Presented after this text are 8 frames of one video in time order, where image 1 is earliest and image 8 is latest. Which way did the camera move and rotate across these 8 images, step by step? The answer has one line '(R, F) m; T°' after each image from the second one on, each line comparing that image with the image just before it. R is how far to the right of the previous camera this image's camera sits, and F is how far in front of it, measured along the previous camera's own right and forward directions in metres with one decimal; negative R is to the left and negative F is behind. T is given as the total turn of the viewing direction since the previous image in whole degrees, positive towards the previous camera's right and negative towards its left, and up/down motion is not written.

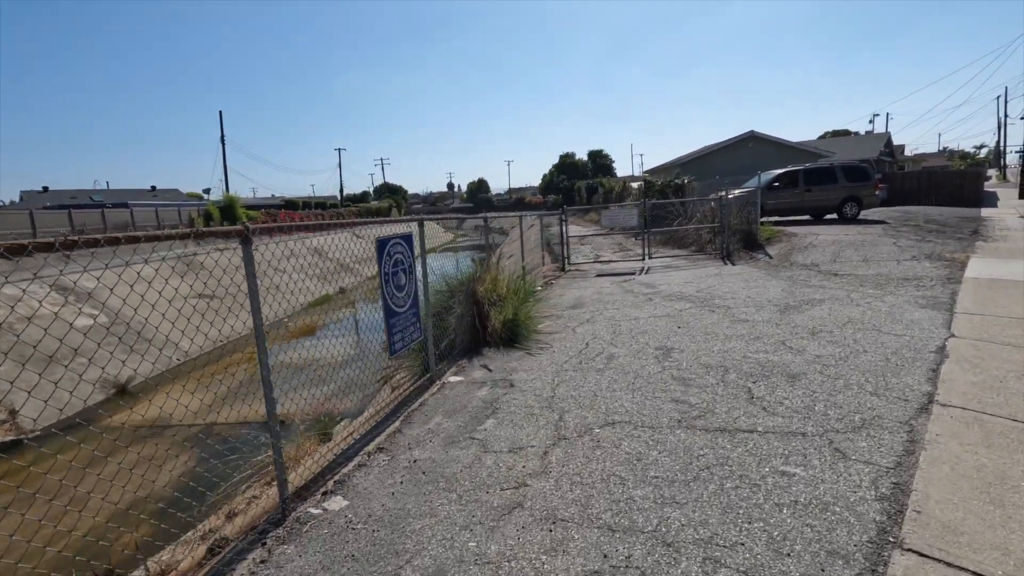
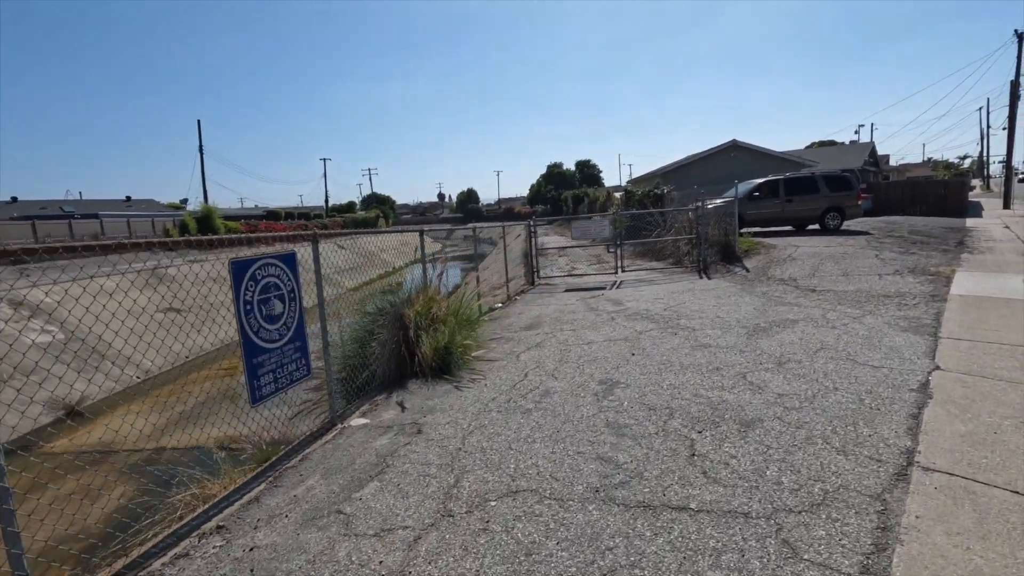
(+0.8, +0.9) m; +1°
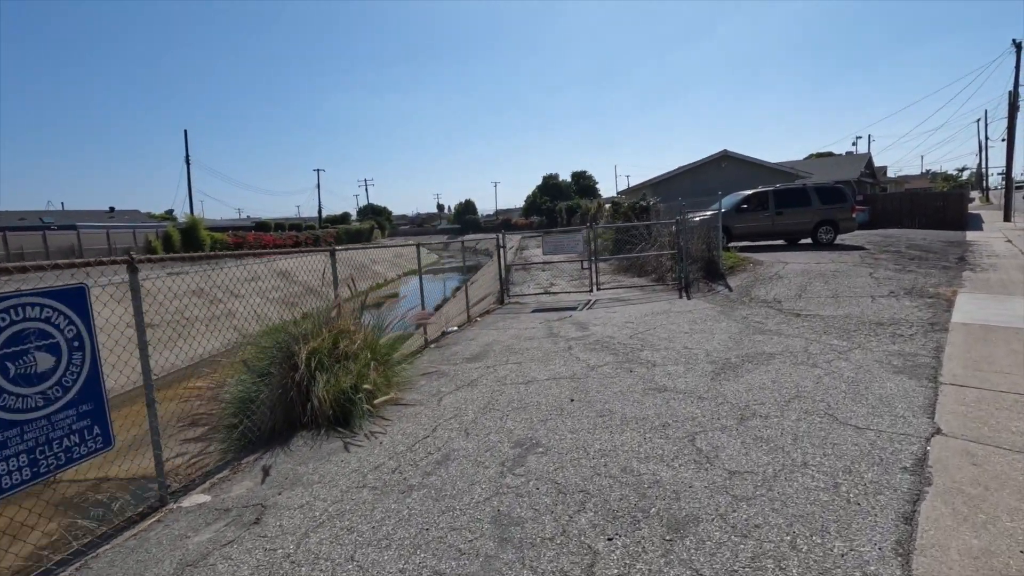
(+0.9, +1.1) m; 0°
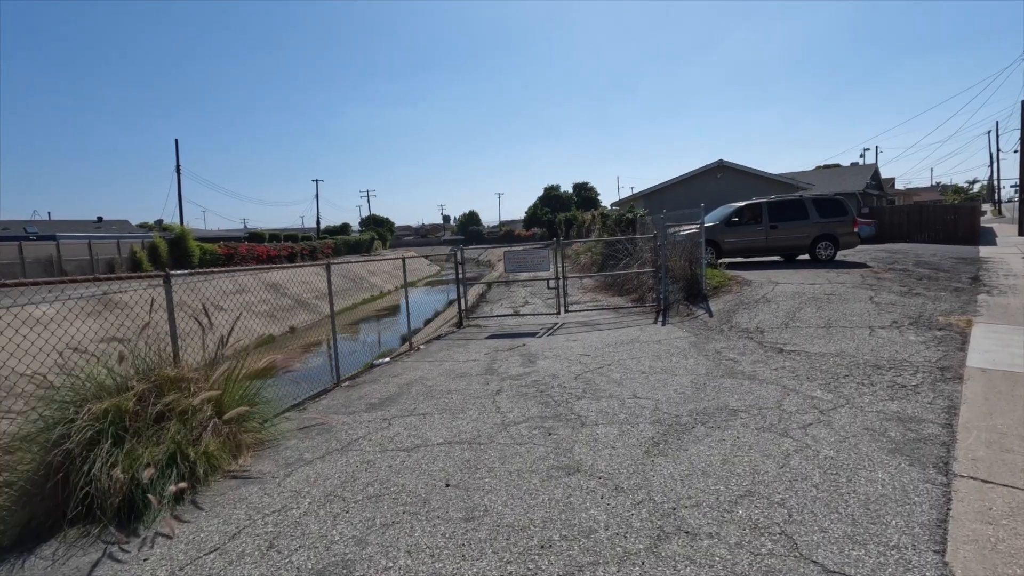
(+1.2, +1.5) m; -1°
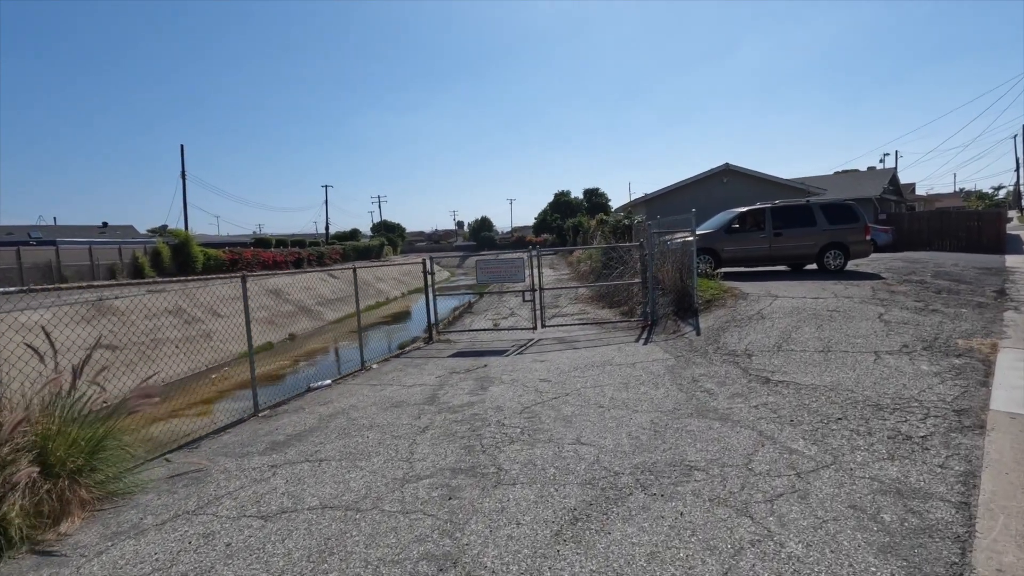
(+0.9, +1.1) m; -2°
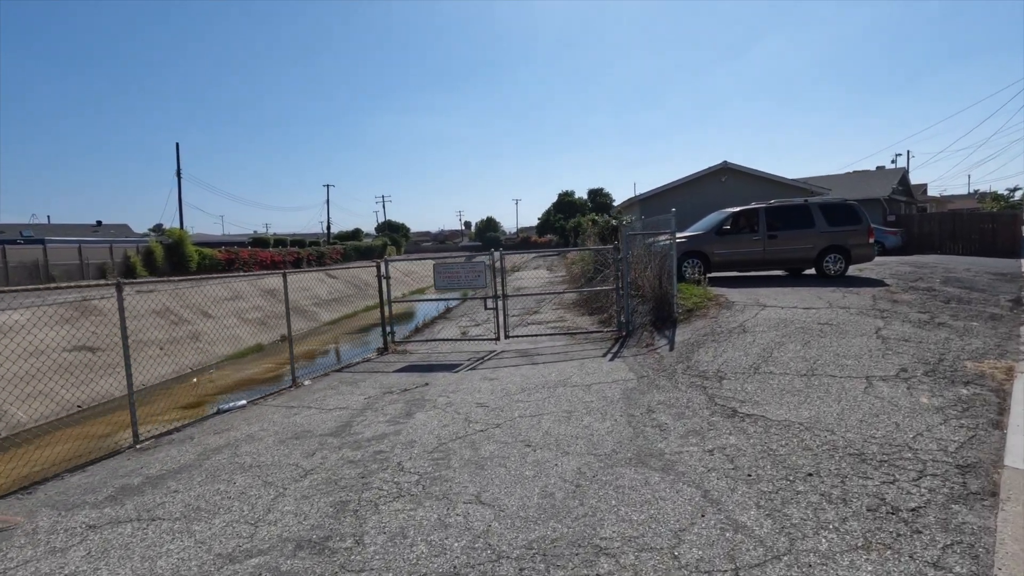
(+1.0, +1.1) m; -1°
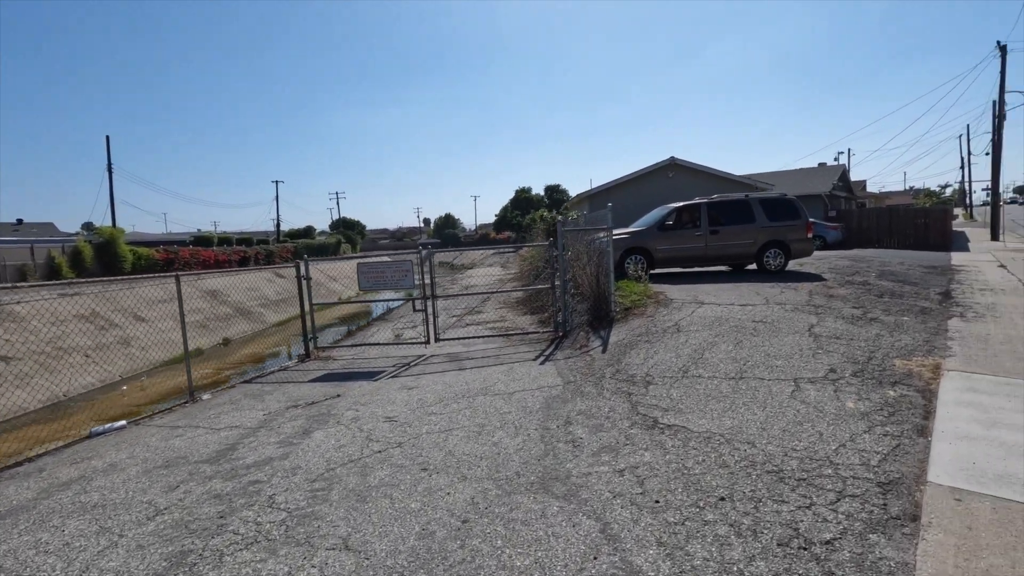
(+0.6, +0.6) m; +4°
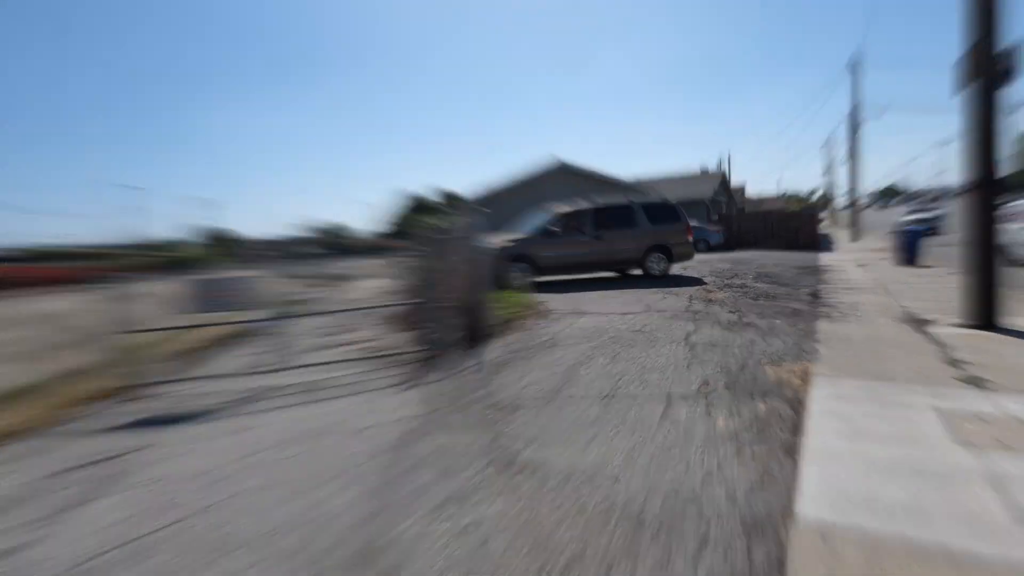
(+0.6, +0.7) m; +9°
